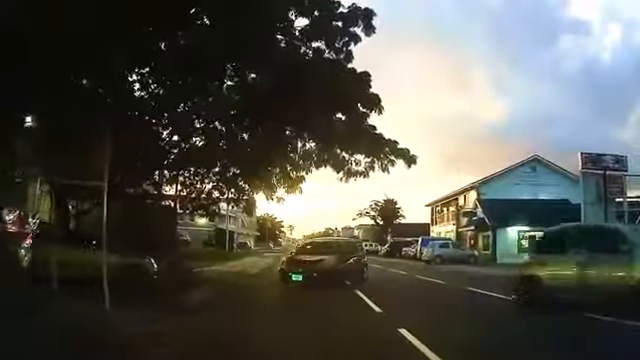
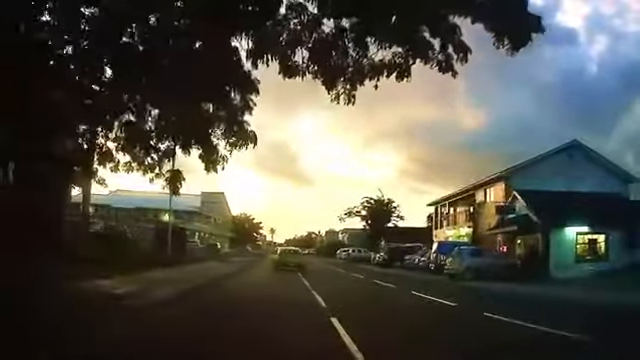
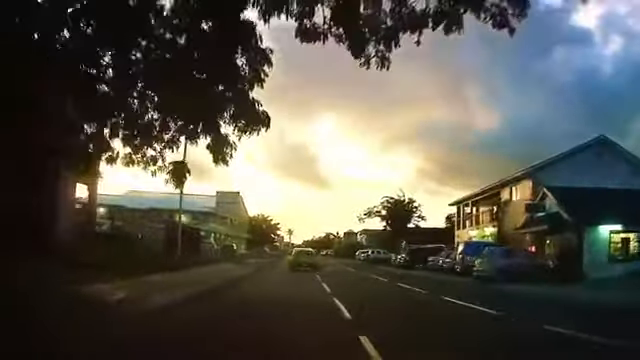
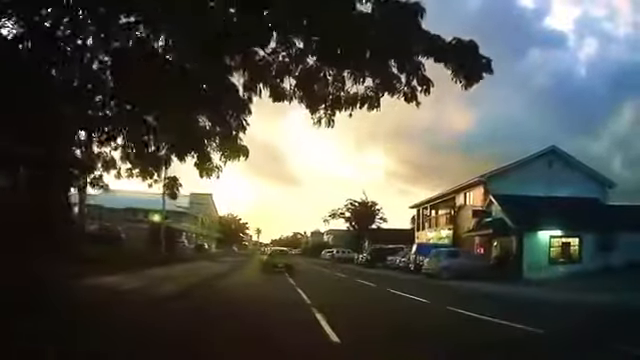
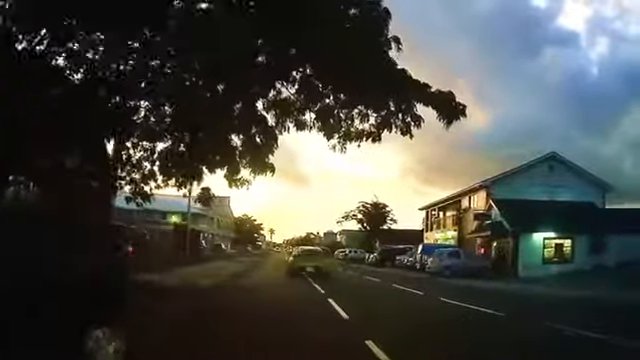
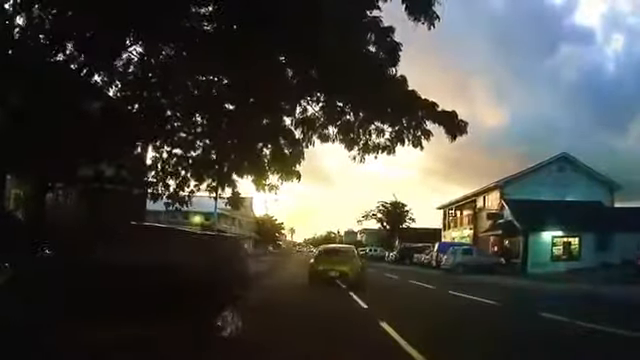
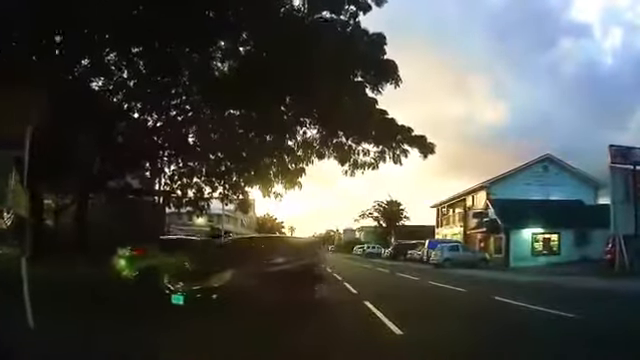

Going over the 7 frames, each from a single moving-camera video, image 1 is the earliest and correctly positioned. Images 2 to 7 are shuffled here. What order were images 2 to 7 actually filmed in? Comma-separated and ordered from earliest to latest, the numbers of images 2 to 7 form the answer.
7, 6, 5, 4, 2, 3
